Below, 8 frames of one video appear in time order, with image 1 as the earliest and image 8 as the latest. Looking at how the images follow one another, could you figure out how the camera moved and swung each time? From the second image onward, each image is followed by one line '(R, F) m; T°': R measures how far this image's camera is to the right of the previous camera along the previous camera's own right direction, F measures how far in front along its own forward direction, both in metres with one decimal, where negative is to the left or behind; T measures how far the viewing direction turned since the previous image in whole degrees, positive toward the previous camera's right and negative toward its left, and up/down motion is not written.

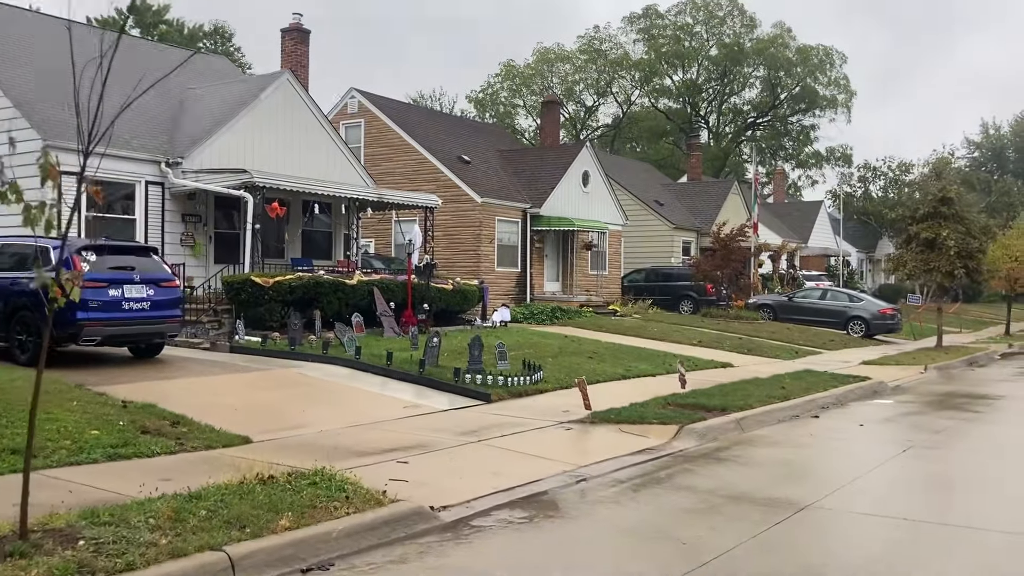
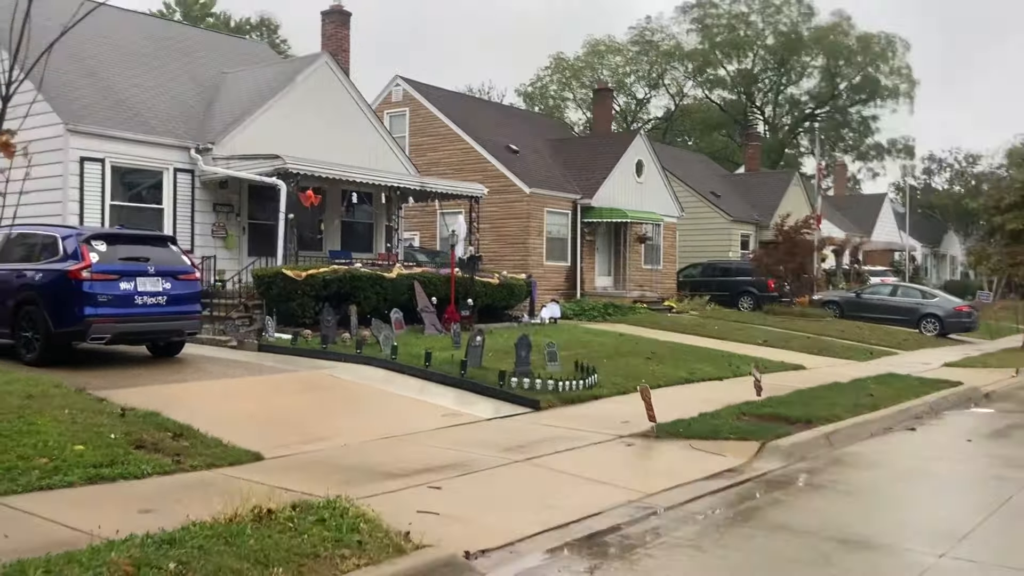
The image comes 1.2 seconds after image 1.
(0.0, +1.4) m; -3°
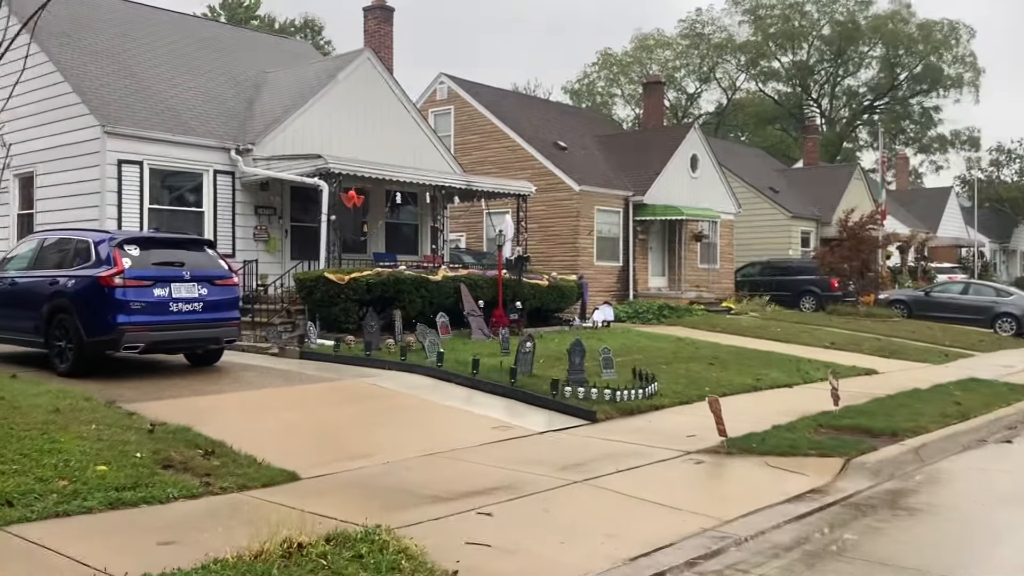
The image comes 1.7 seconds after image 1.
(0.0, +0.7) m; -3°
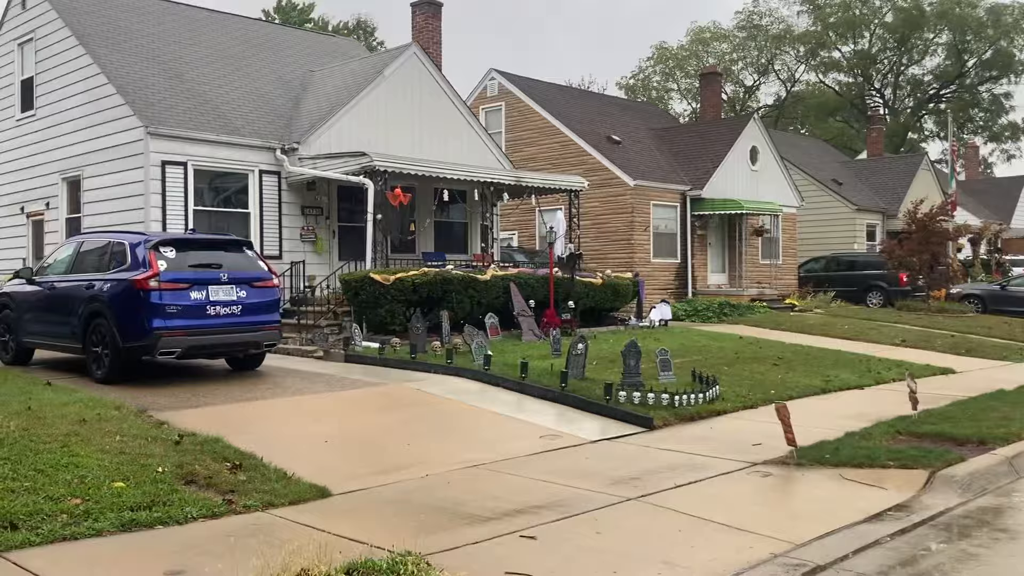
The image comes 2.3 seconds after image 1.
(+0.1, +0.6) m; -3°
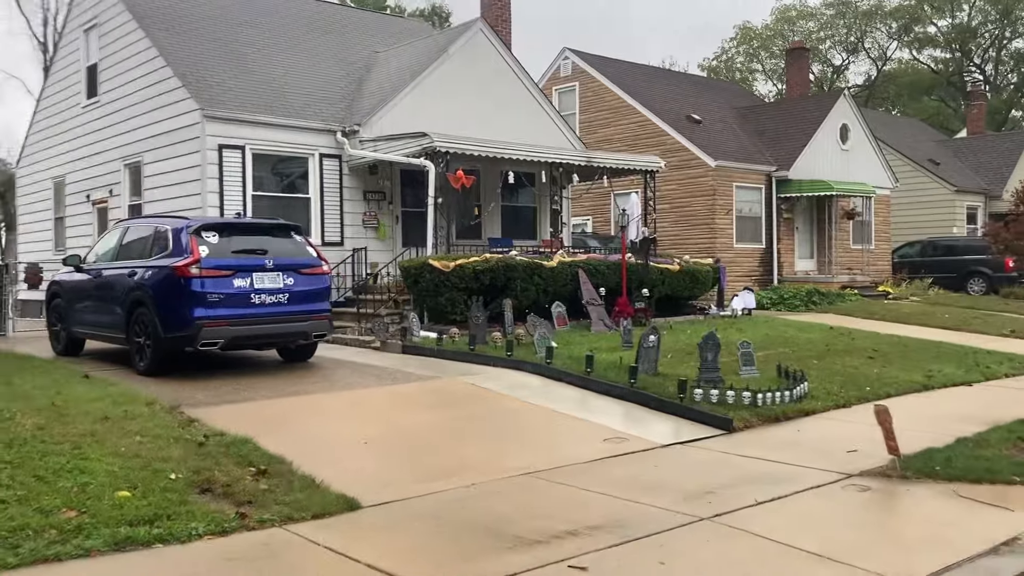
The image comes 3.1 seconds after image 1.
(+0.2, +0.9) m; -5°
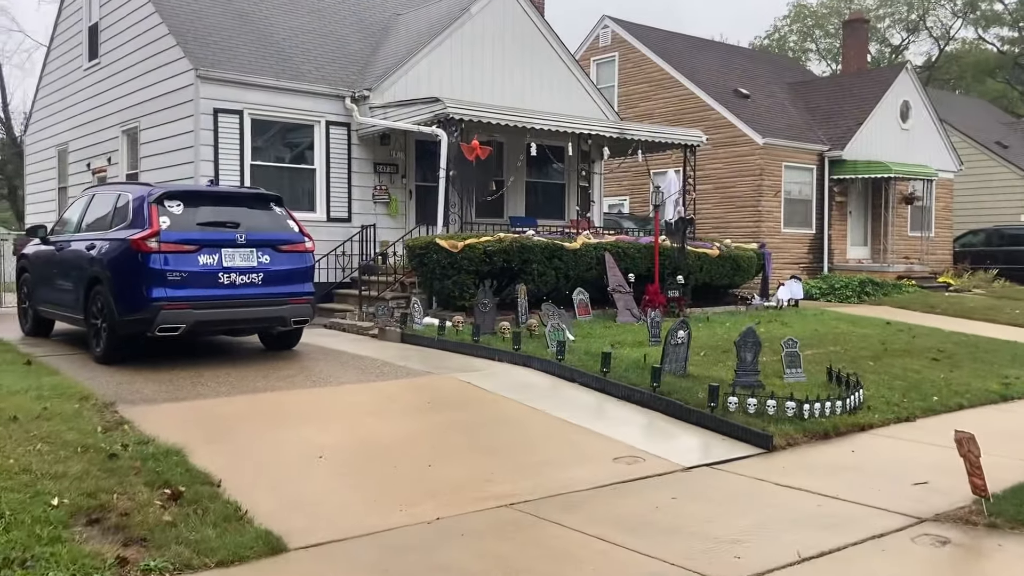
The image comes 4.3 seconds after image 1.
(+0.3, +1.4) m; -3°
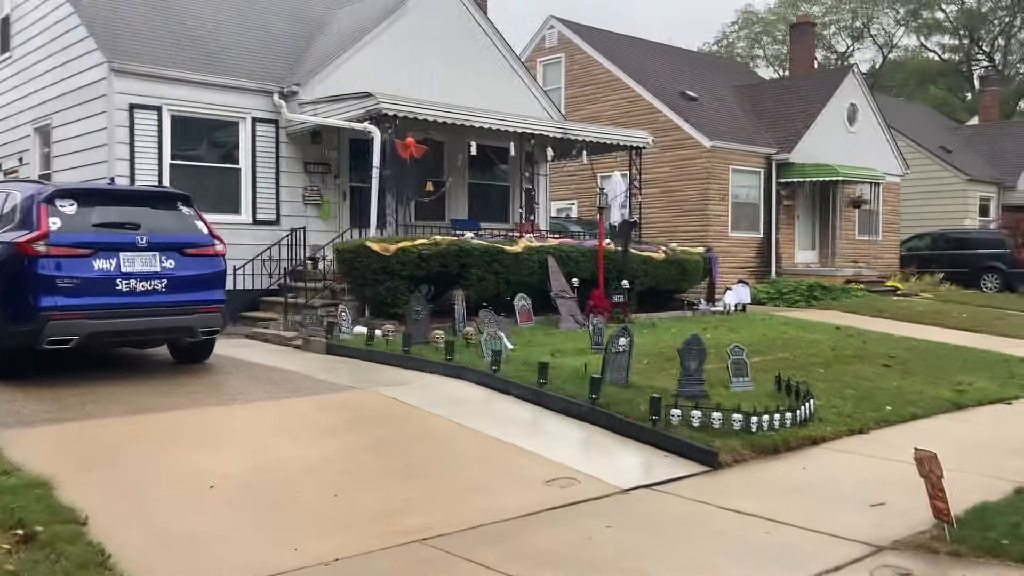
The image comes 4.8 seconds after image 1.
(+0.2, +0.6) m; +3°
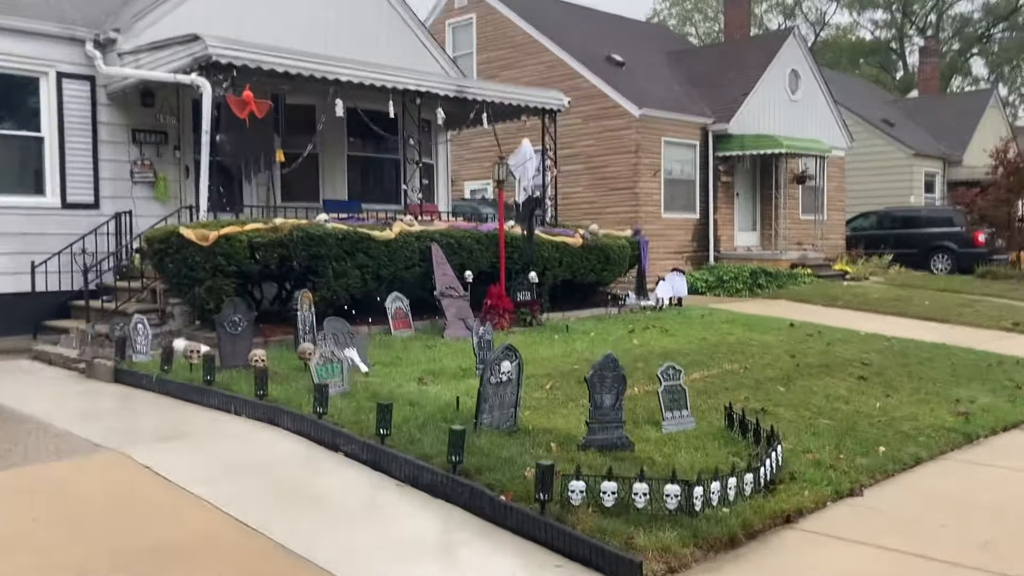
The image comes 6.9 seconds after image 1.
(+0.6, +2.5) m; +4°
